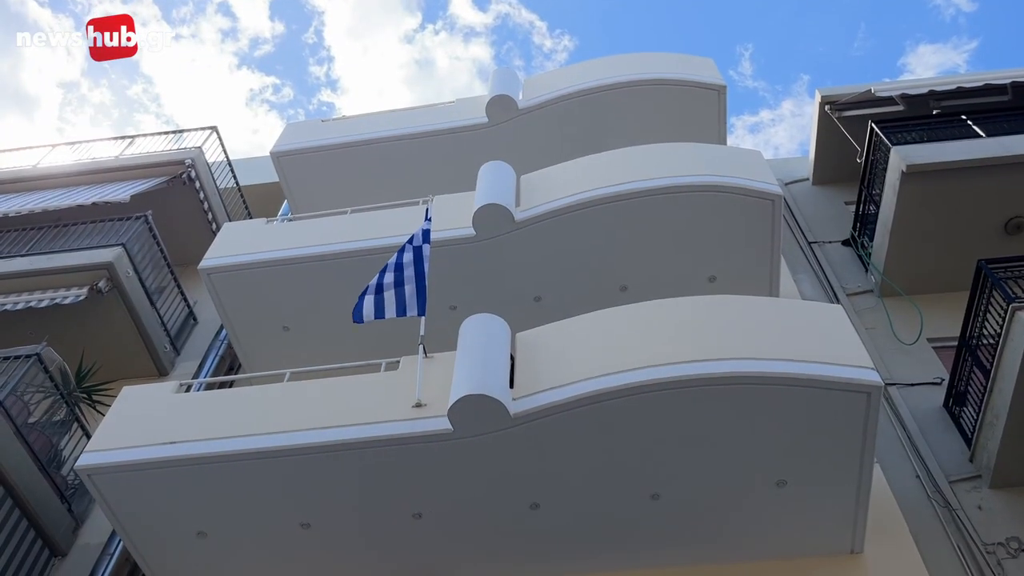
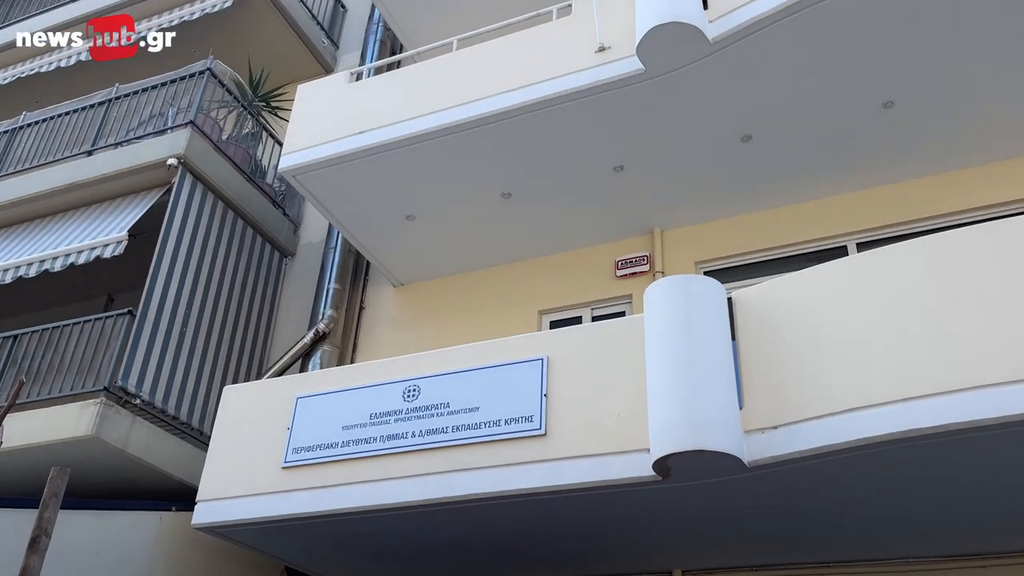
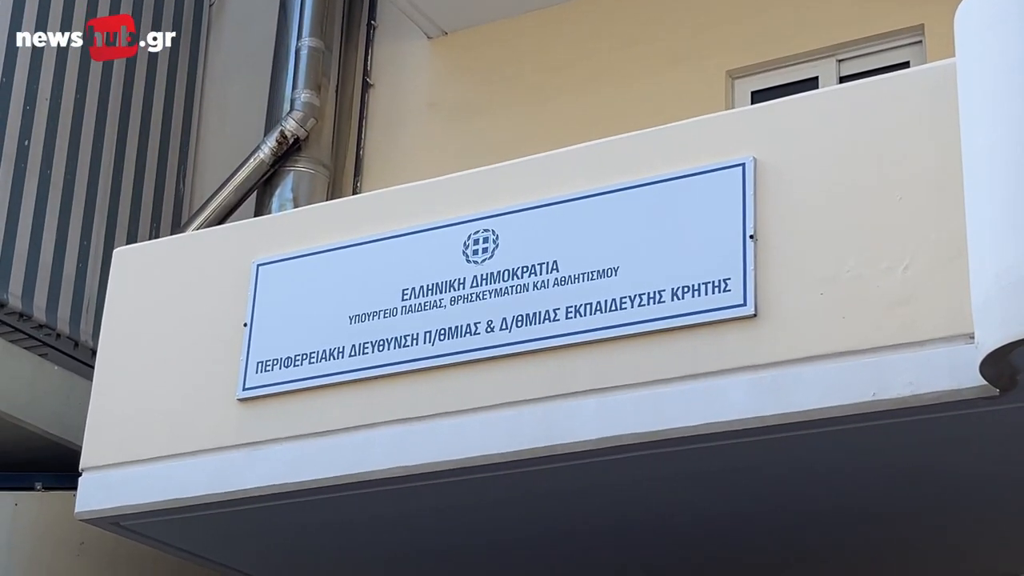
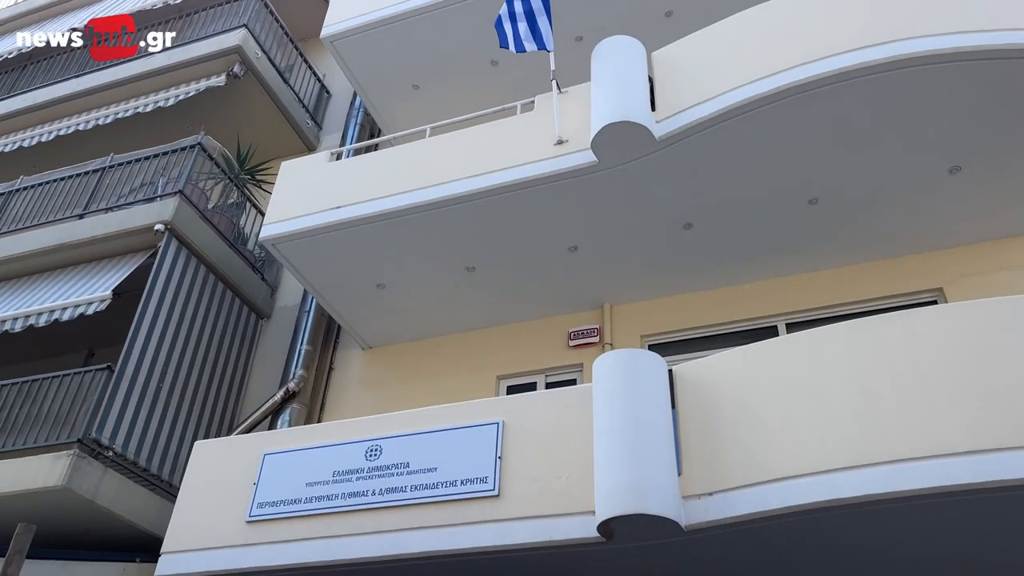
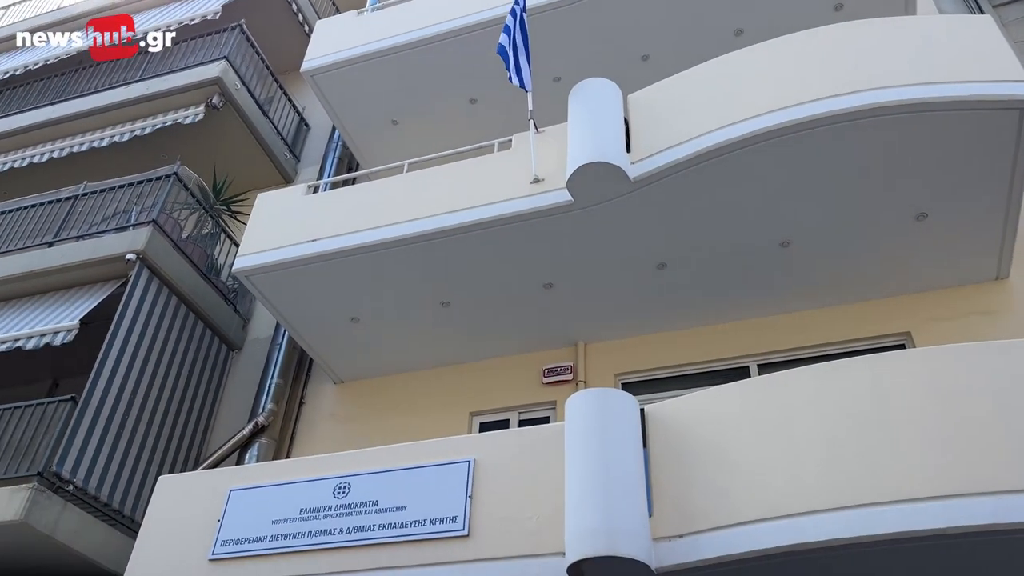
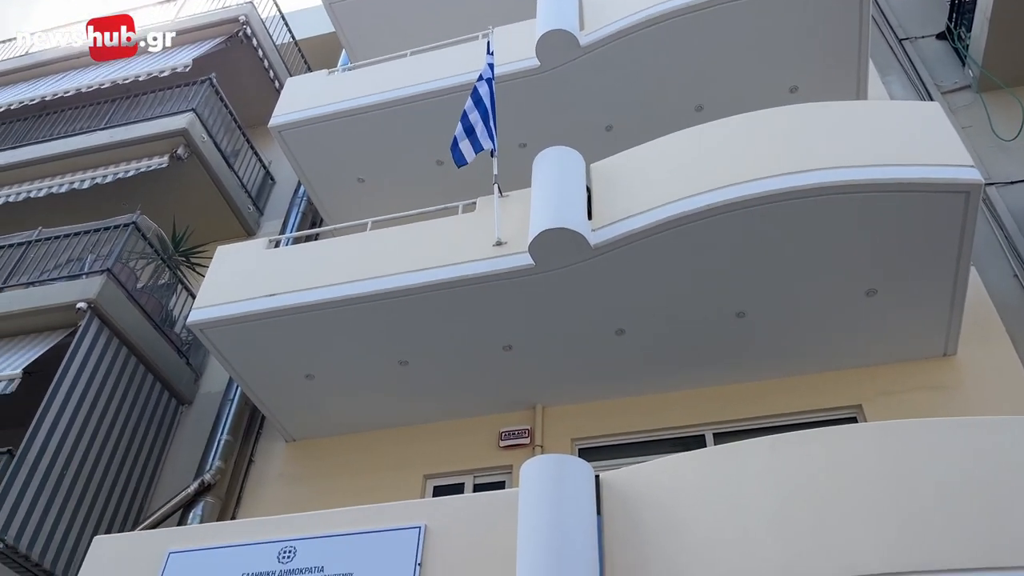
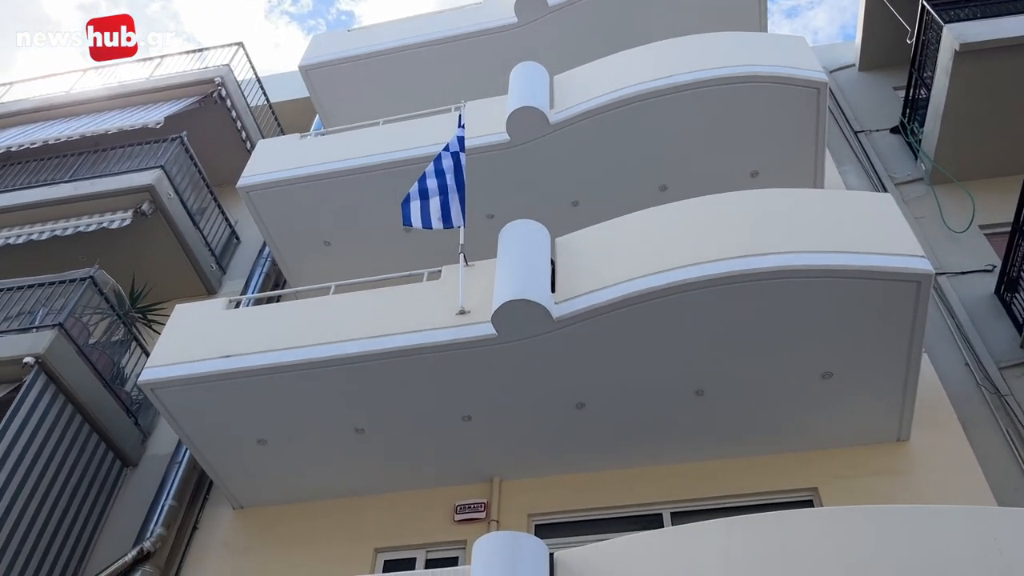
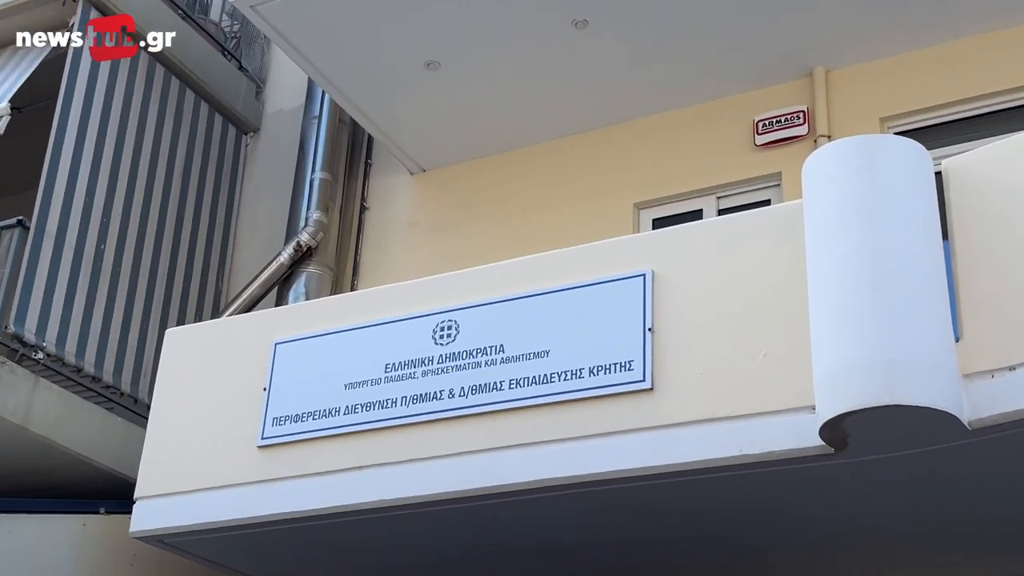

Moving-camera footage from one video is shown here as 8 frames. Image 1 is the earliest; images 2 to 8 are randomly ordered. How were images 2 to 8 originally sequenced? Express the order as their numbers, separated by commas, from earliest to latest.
7, 6, 5, 4, 2, 8, 3
